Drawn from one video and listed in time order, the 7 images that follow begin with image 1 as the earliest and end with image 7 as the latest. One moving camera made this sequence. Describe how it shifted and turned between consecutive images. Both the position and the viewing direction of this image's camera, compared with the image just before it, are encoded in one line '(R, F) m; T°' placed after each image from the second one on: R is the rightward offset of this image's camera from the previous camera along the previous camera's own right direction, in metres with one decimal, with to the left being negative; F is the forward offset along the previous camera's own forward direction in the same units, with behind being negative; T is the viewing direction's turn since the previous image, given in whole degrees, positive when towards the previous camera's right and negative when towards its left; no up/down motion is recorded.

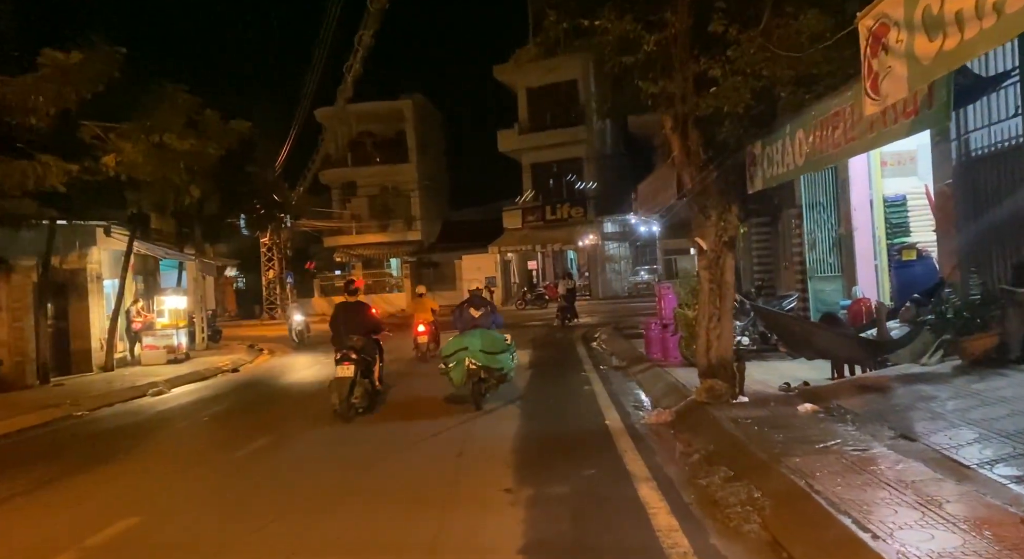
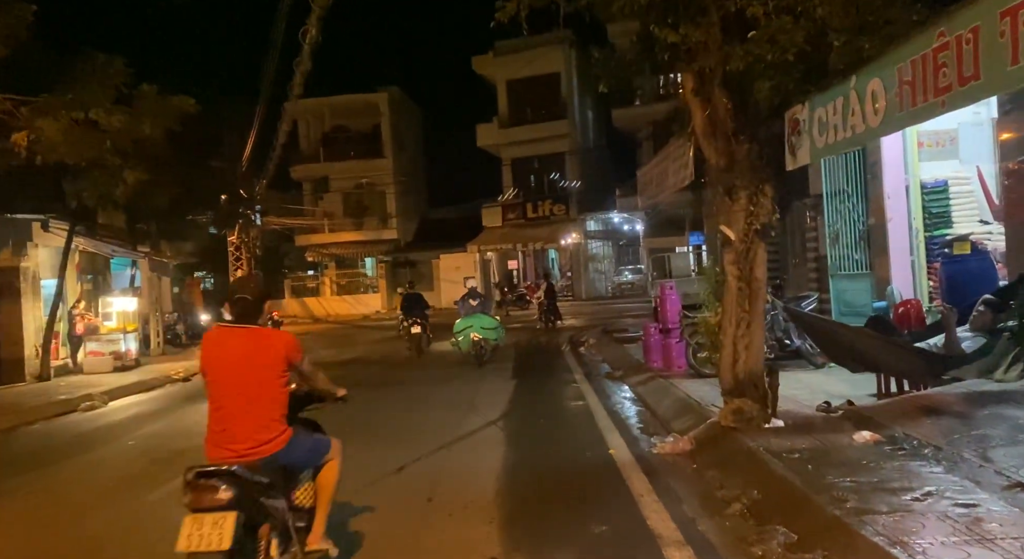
(0.0, +1.7) m; +2°
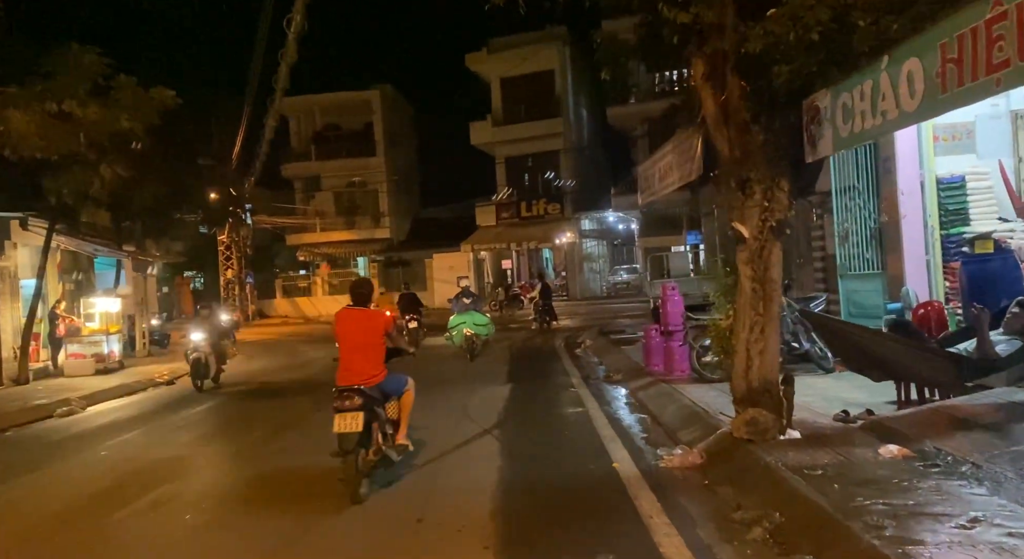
(0.0, +0.5) m; +1°
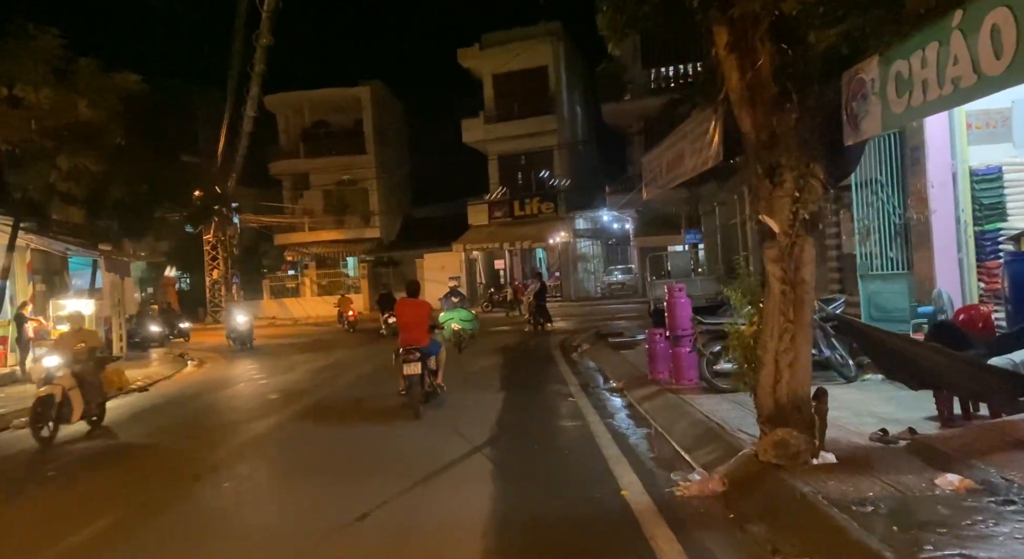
(0.0, +0.9) m; +1°
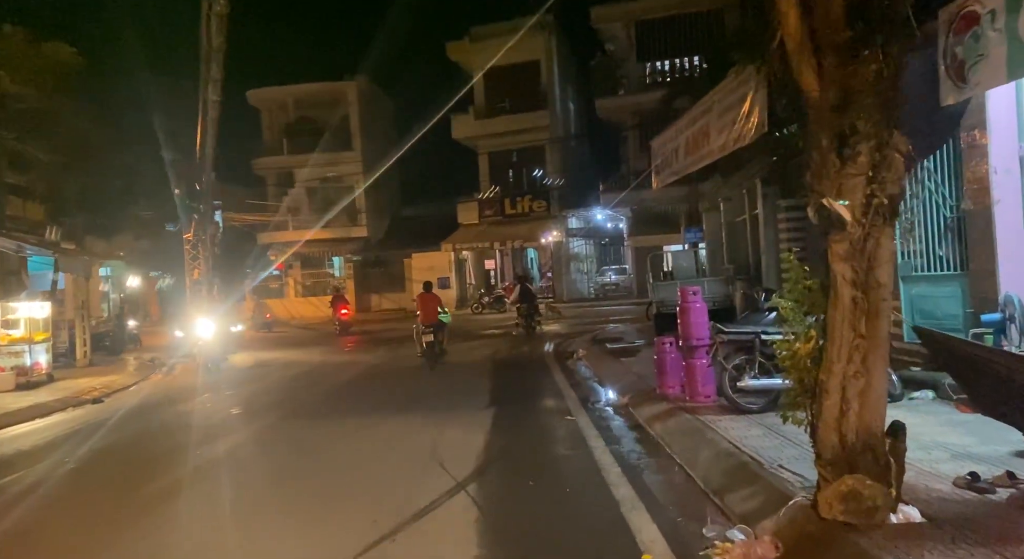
(0.0, +1.4) m; +1°
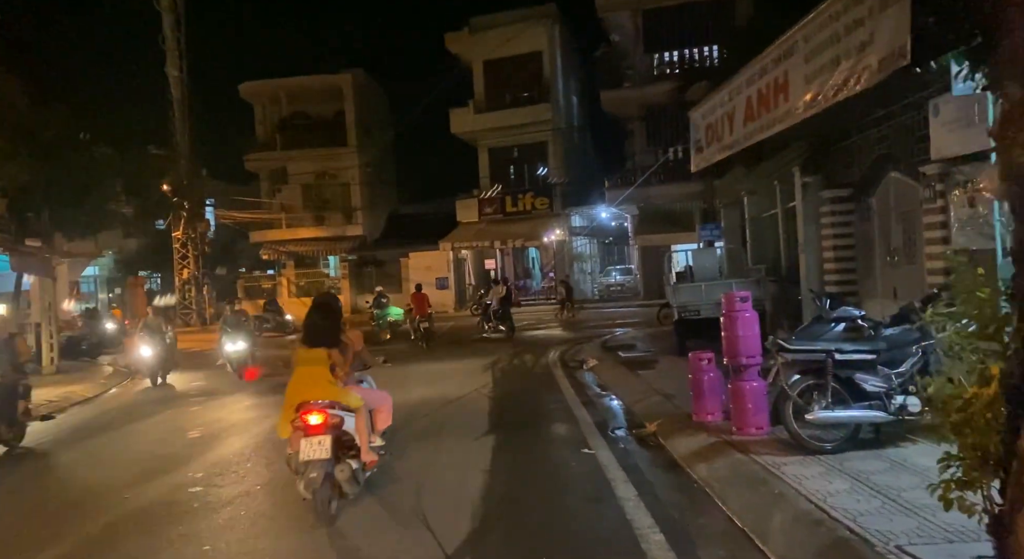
(-0.1, +1.7) m; 0°
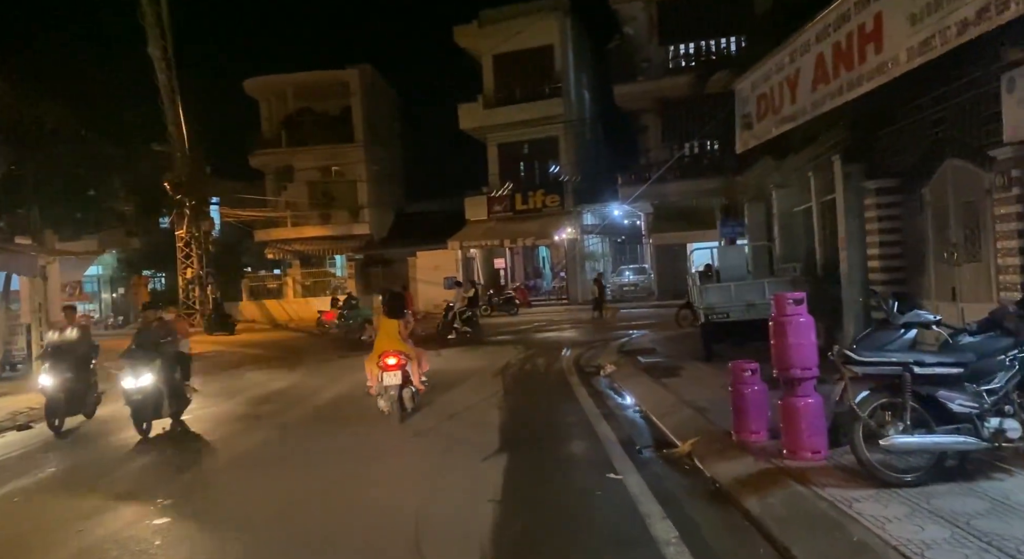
(-0.1, +1.0) m; -1°
